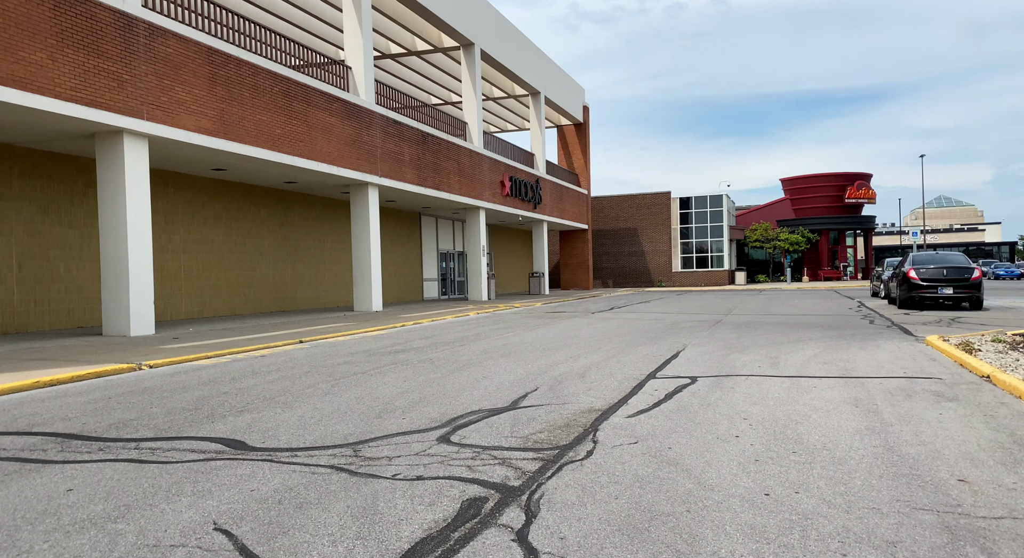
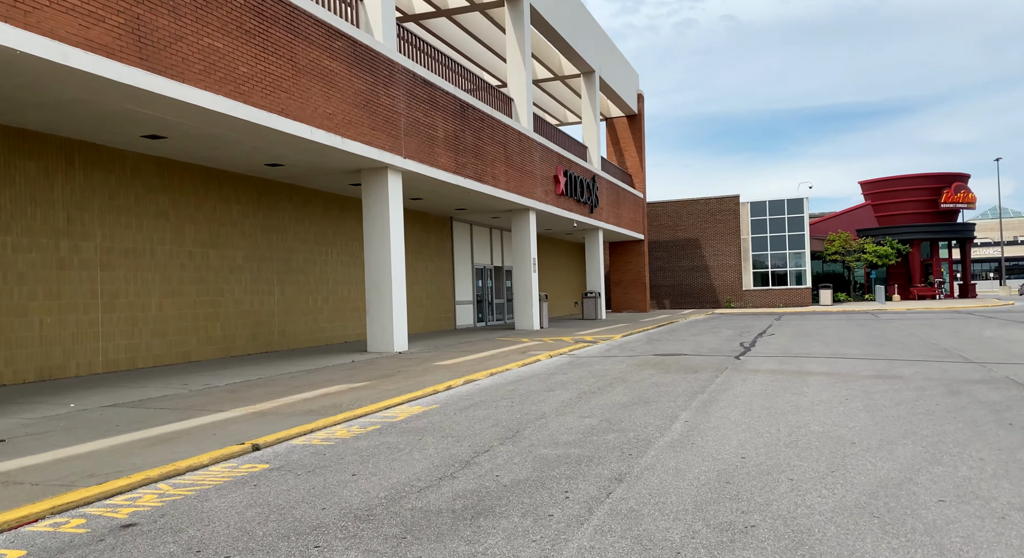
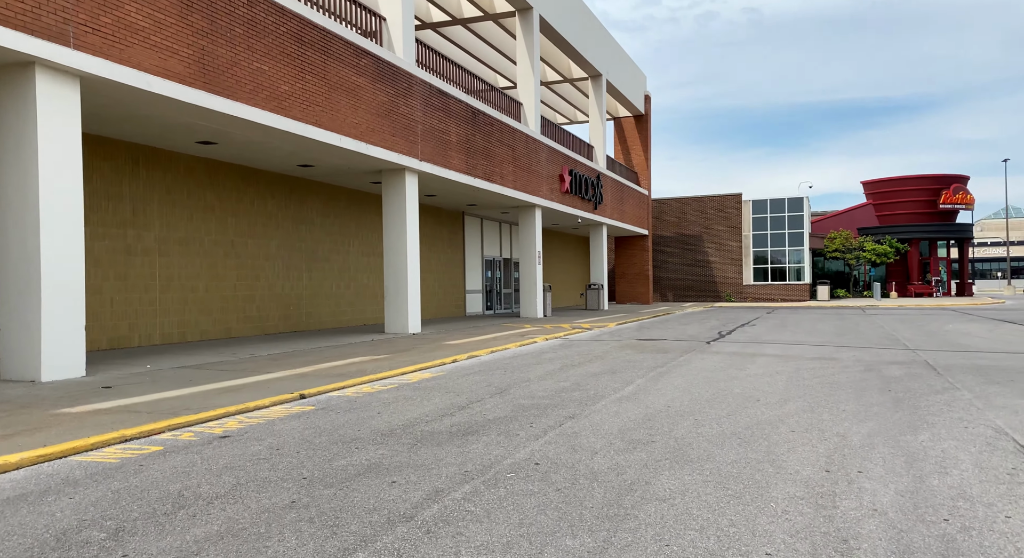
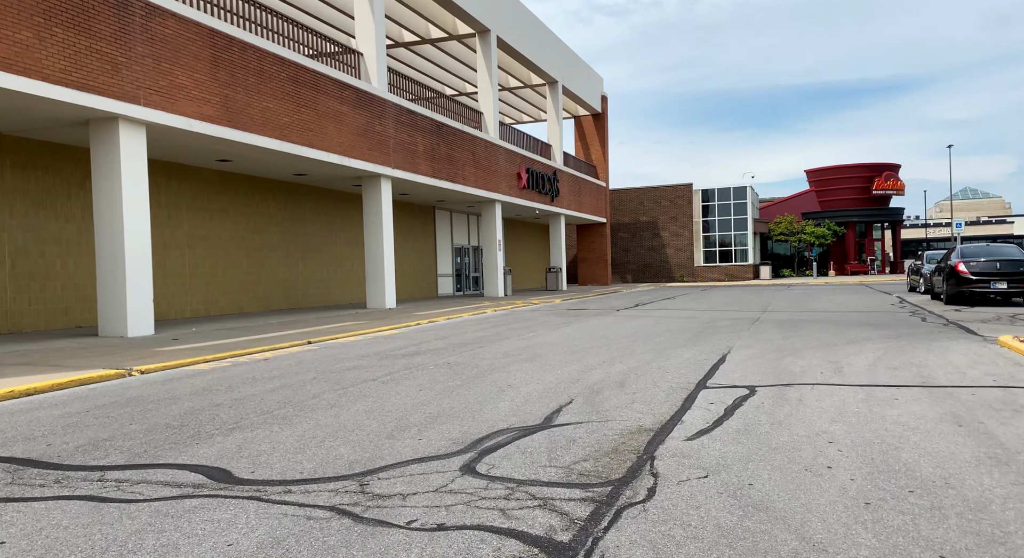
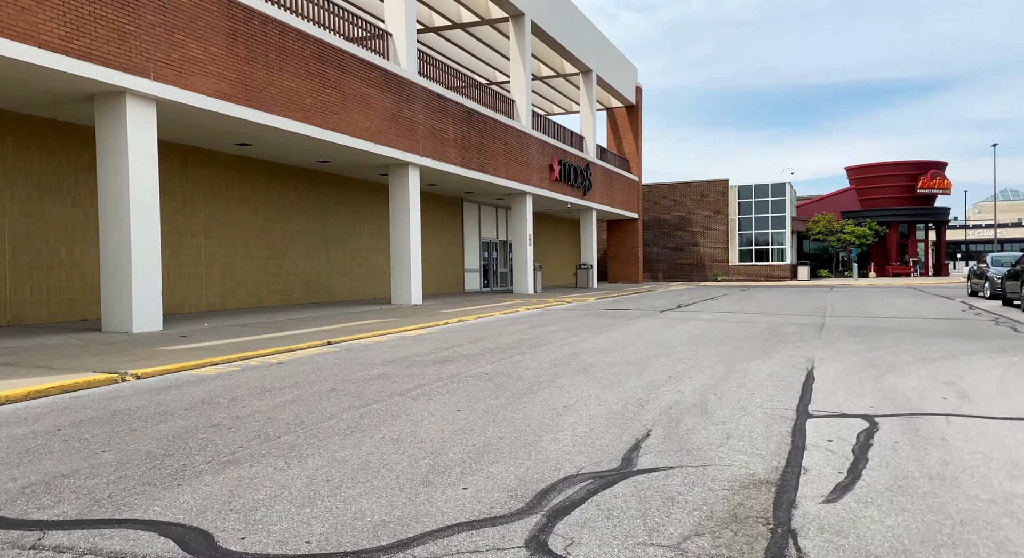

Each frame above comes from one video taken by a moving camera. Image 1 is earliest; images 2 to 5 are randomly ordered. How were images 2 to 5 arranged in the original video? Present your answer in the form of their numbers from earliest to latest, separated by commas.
4, 5, 3, 2
